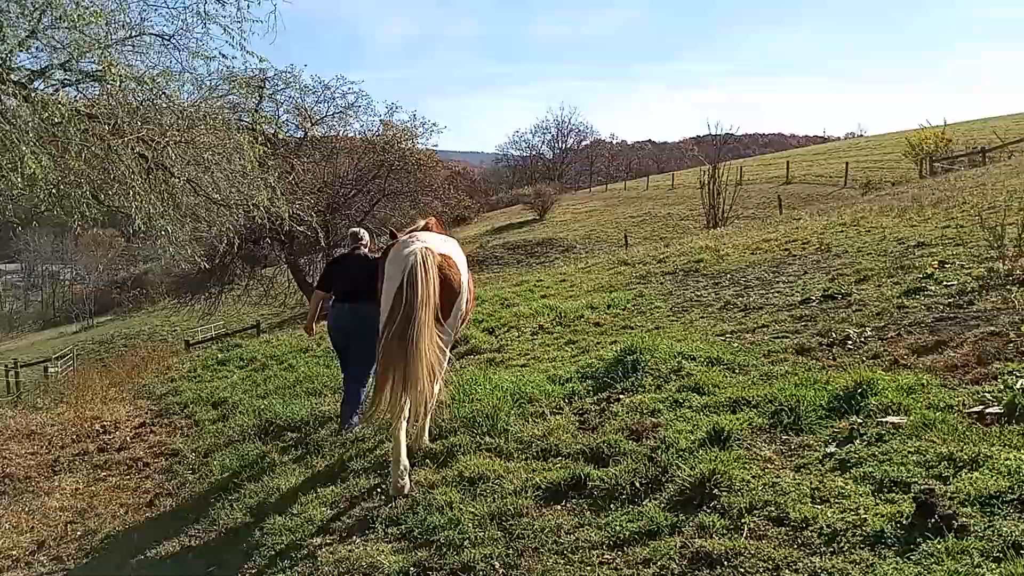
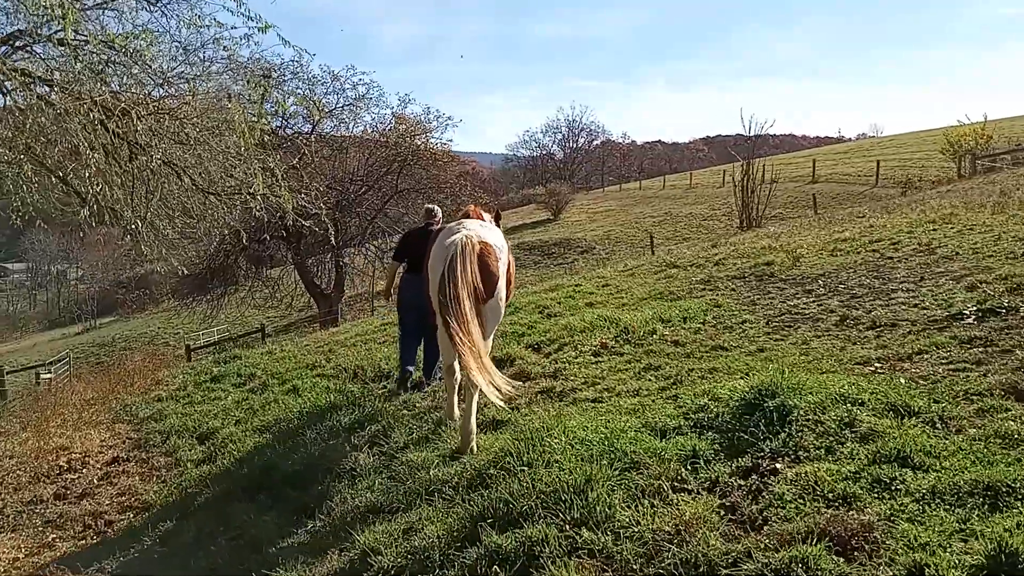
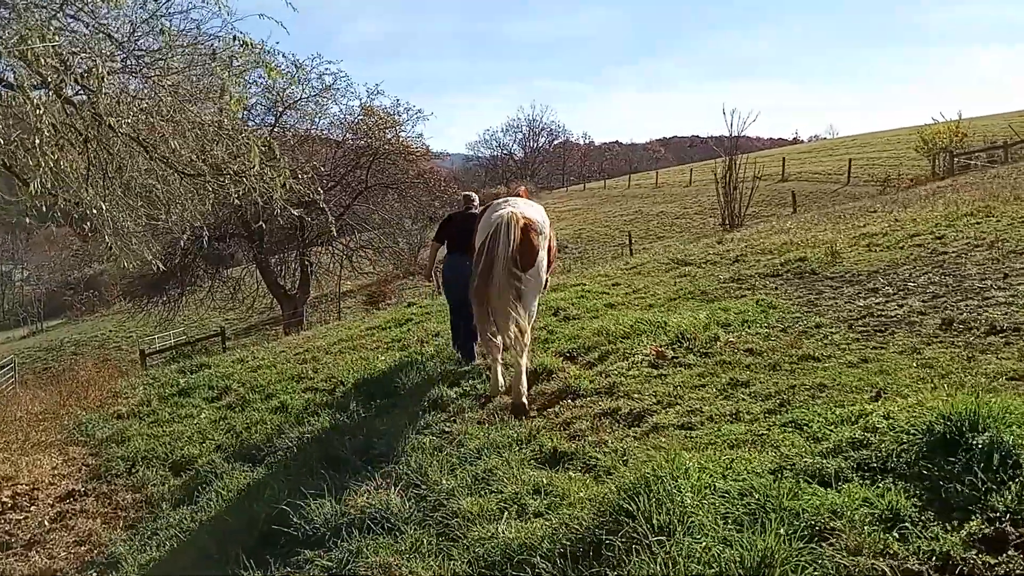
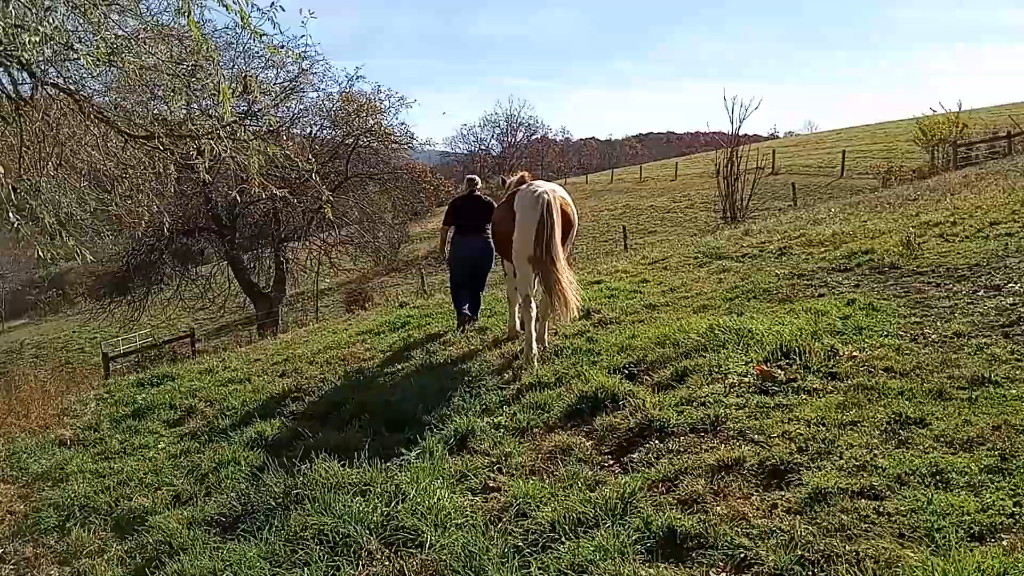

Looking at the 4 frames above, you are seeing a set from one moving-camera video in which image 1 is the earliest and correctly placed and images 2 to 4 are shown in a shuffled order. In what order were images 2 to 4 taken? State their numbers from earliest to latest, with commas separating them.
2, 3, 4
